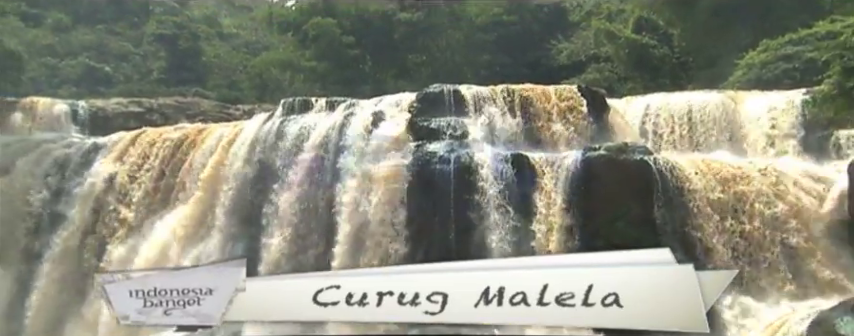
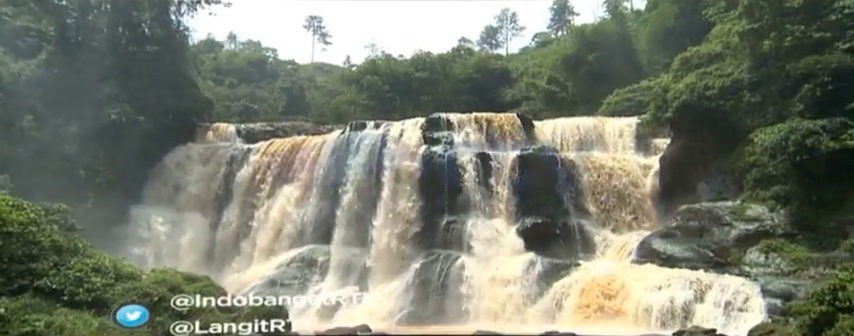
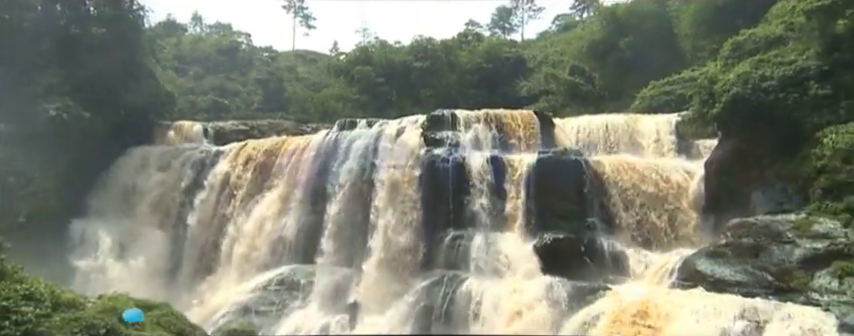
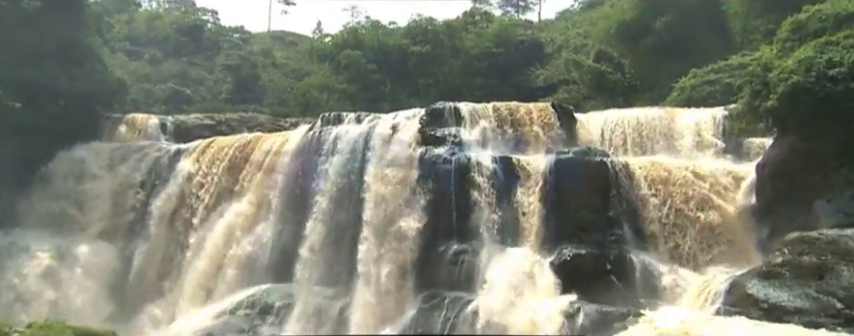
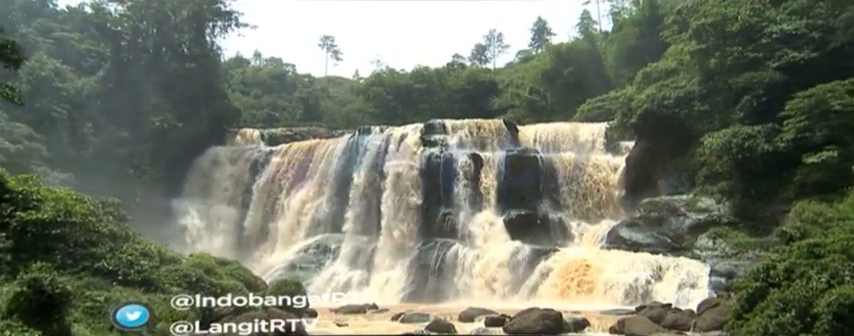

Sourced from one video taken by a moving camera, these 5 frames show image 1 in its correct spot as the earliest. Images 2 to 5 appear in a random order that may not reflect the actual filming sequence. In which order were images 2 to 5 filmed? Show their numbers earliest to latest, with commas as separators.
4, 3, 2, 5
